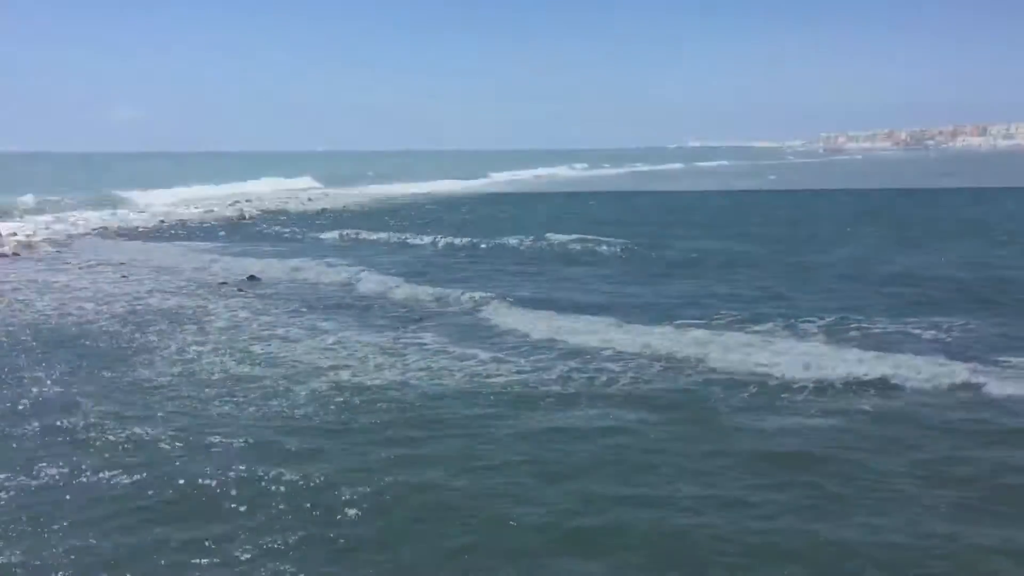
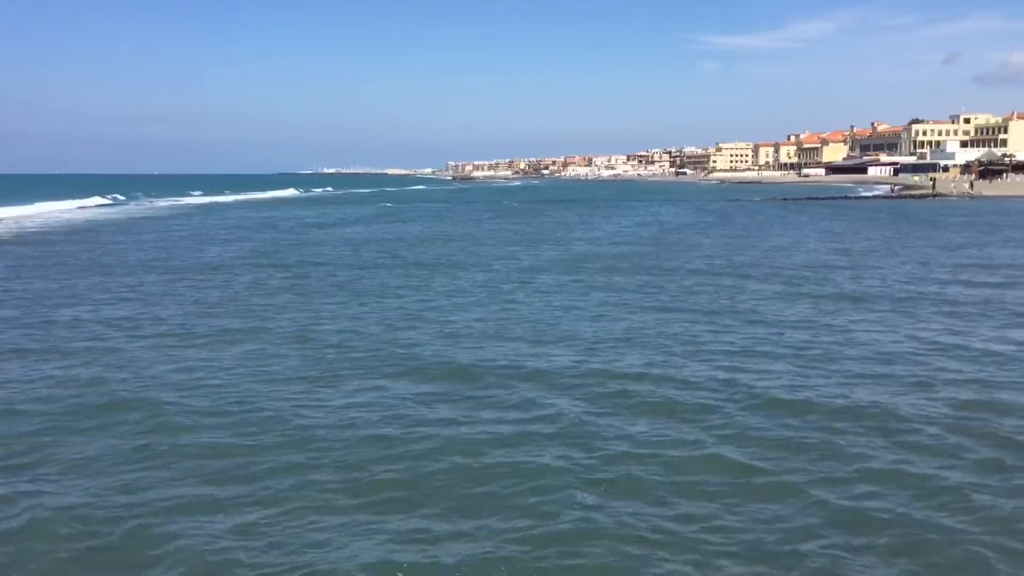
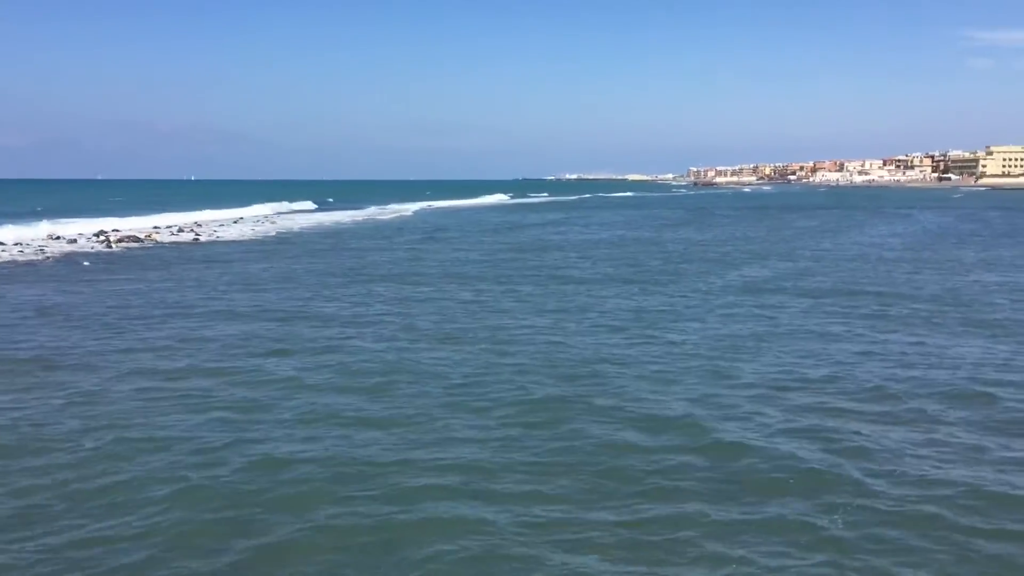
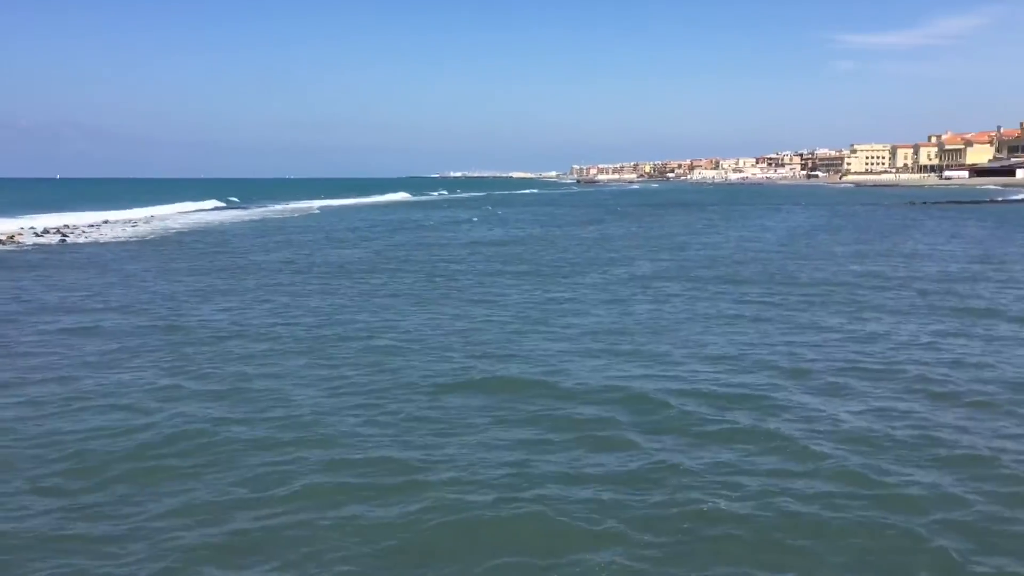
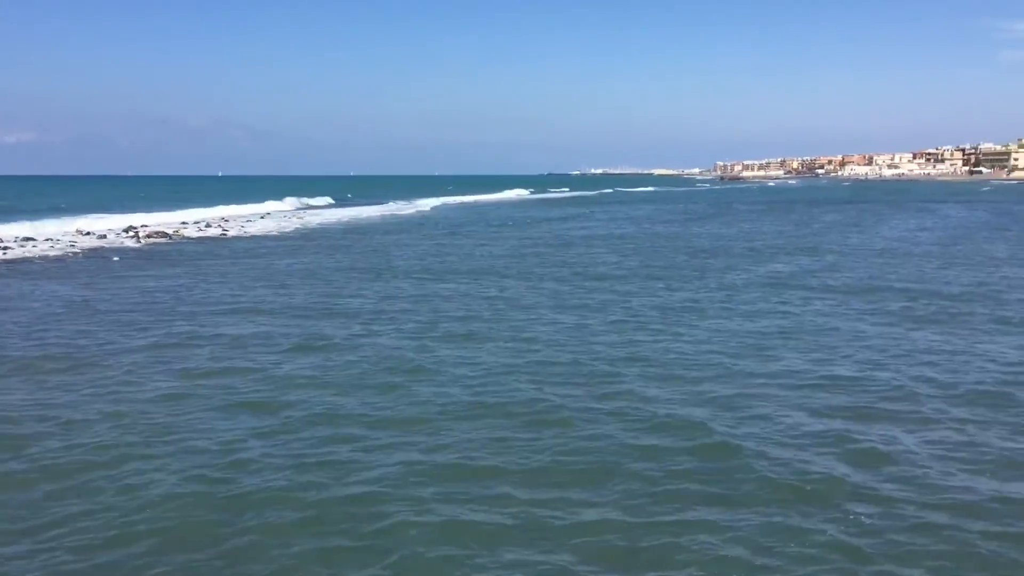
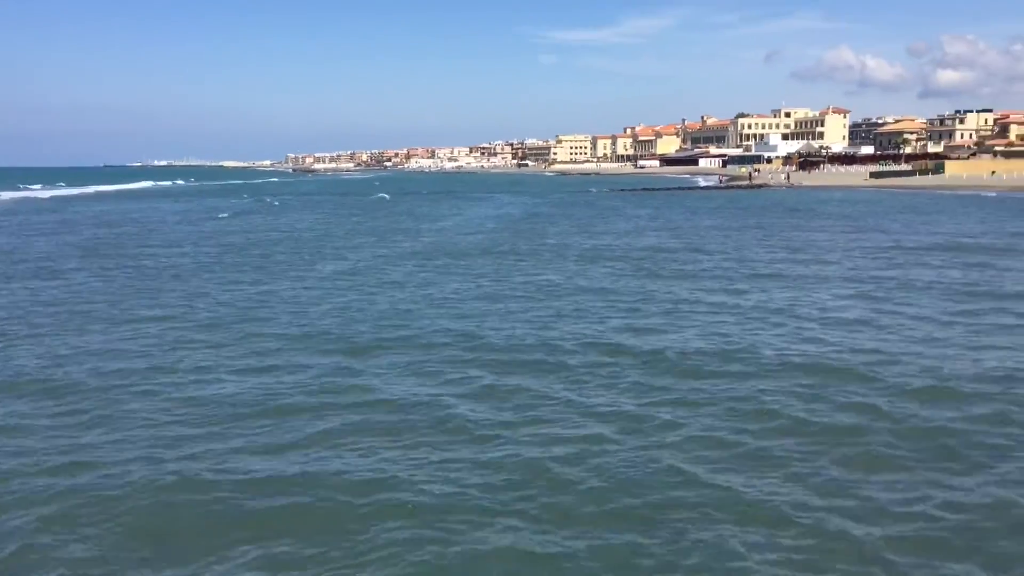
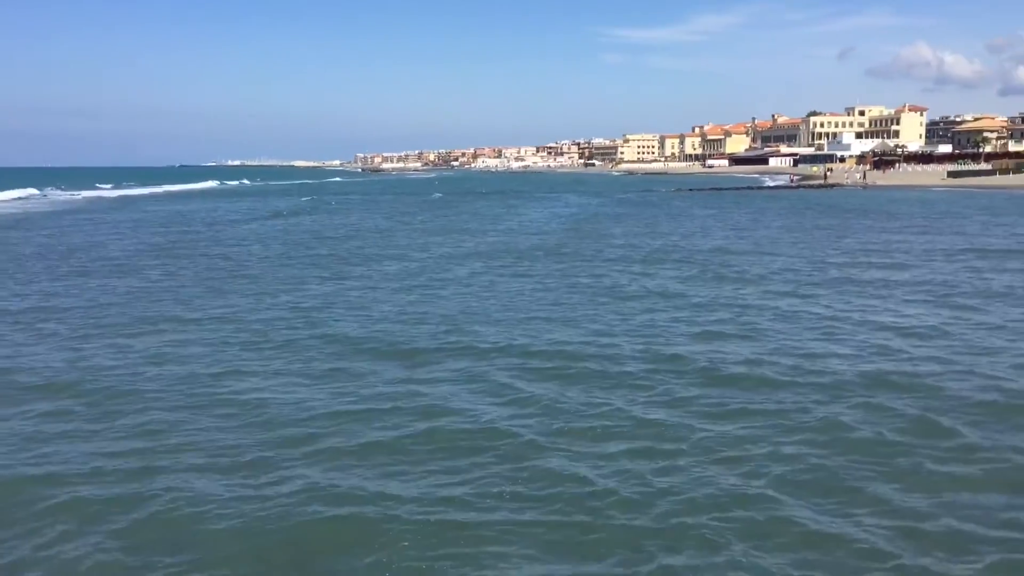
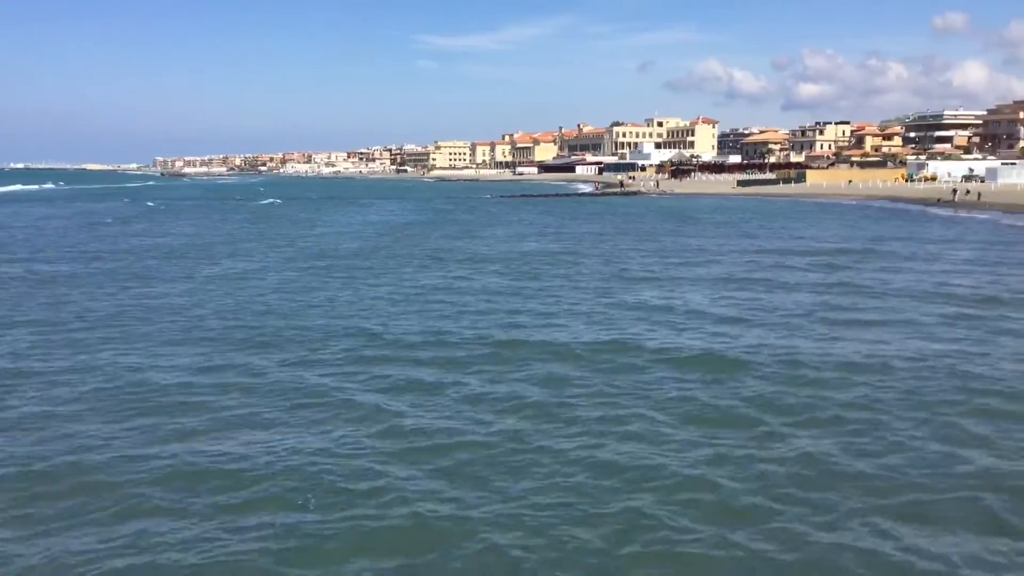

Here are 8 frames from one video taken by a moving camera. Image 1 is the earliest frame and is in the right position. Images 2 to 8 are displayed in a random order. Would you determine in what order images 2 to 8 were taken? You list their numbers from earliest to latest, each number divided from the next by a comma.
5, 3, 4, 2, 7, 6, 8
